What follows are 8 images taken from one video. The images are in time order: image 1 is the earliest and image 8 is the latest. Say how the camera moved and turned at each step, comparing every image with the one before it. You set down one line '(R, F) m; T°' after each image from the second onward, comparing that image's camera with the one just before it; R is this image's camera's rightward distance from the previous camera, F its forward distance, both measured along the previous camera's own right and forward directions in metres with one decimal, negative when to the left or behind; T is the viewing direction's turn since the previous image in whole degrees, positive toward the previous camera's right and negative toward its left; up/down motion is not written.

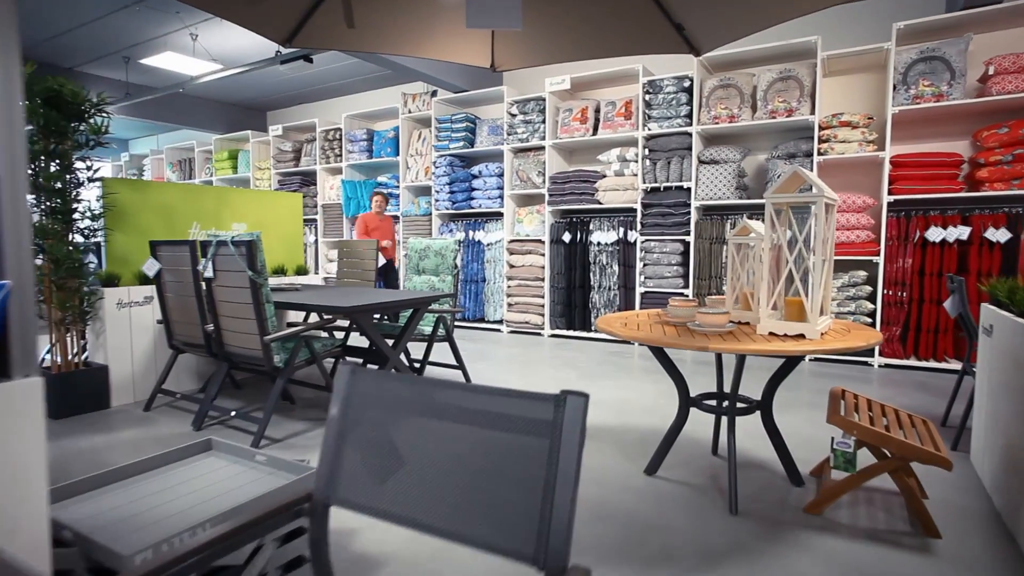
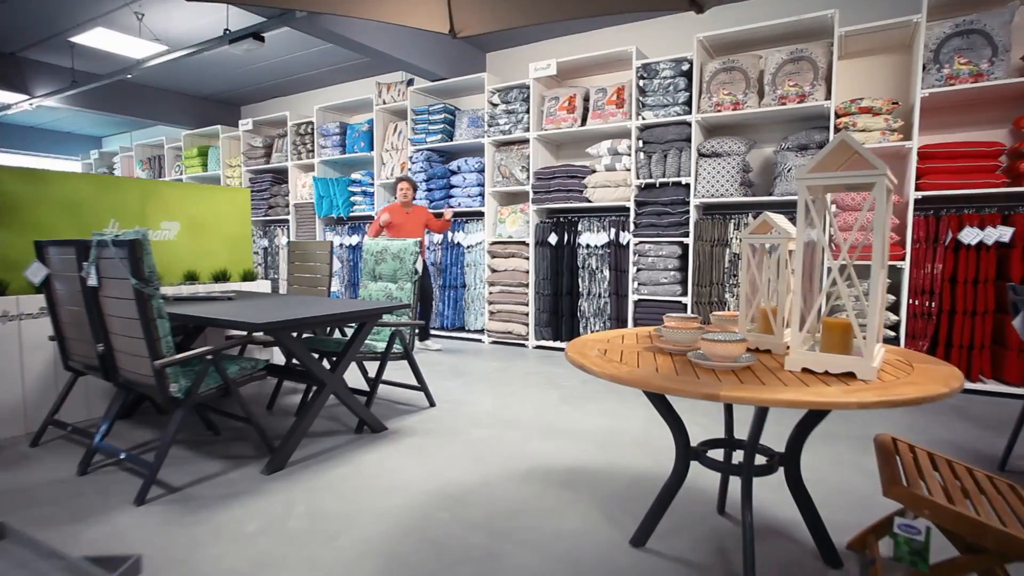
(+0.2, +0.6) m; 0°
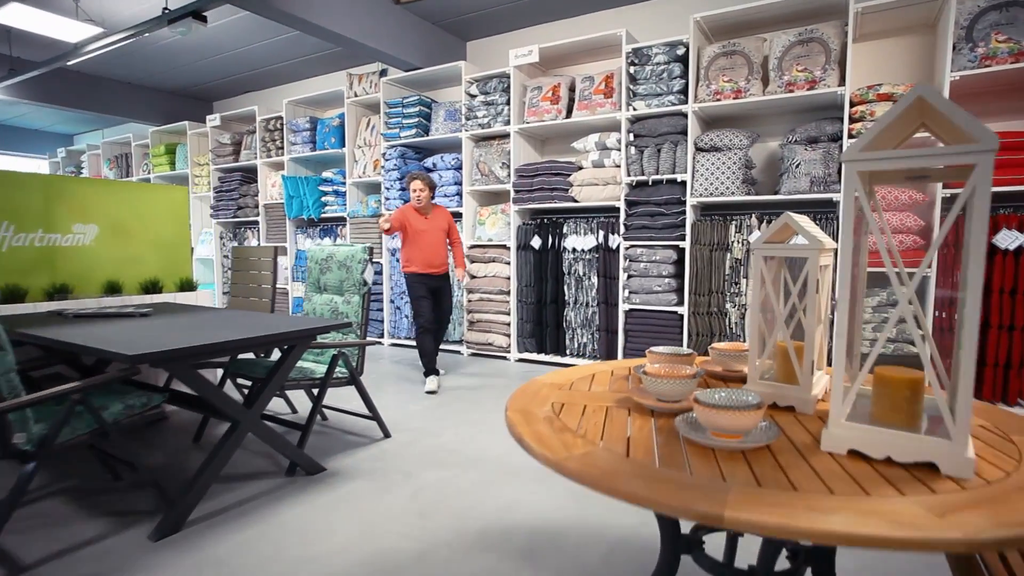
(+0.2, +0.5) m; 0°
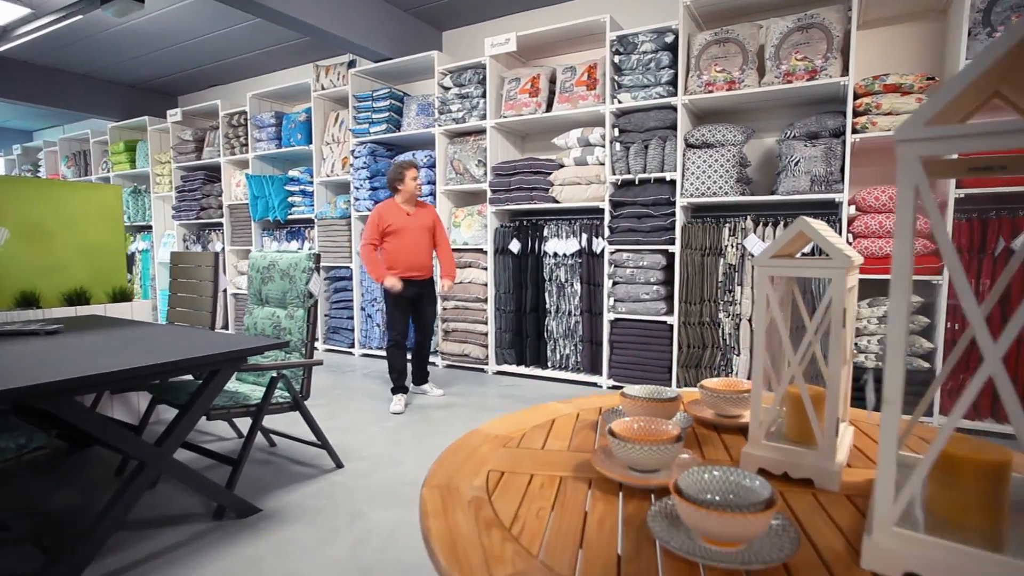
(+0.1, +0.4) m; +1°
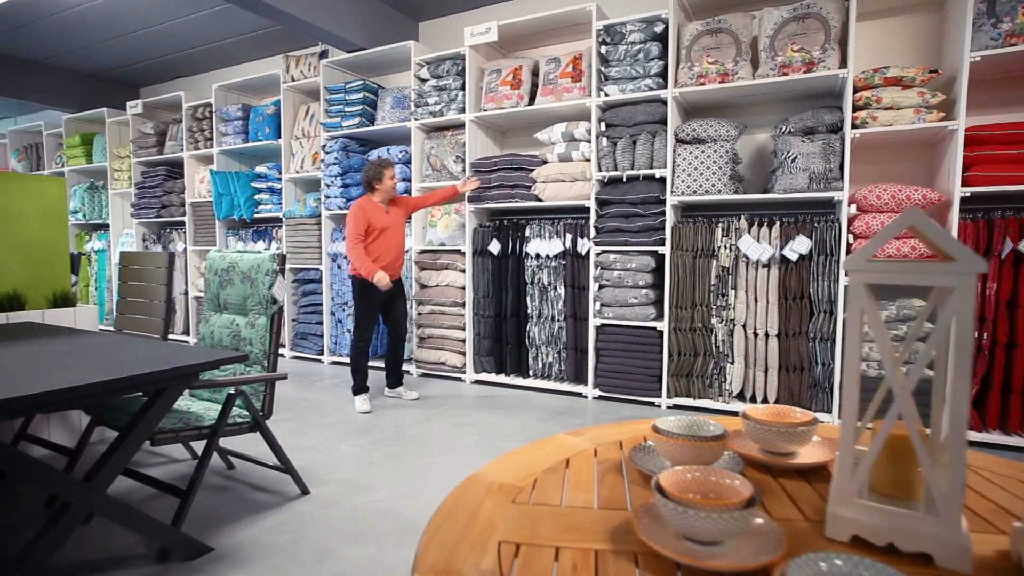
(0.0, +0.3) m; +2°
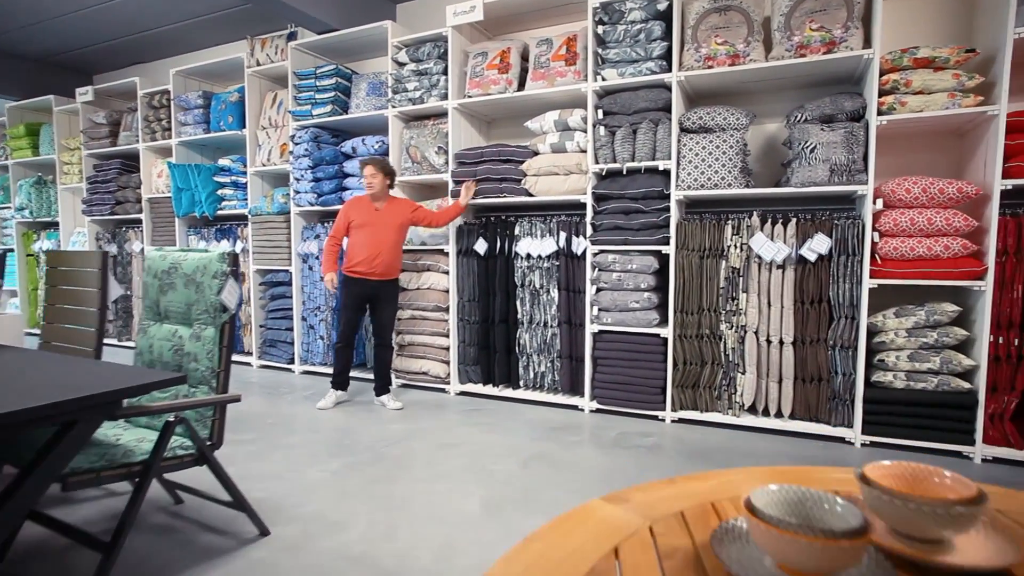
(-0.1, +0.4) m; +2°
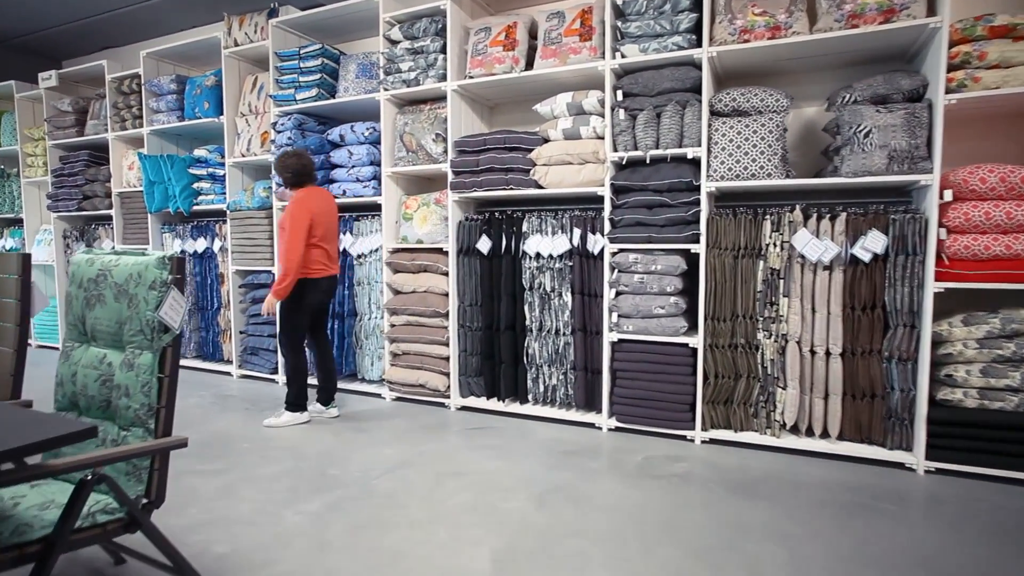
(-0.1, +0.4) m; +1°
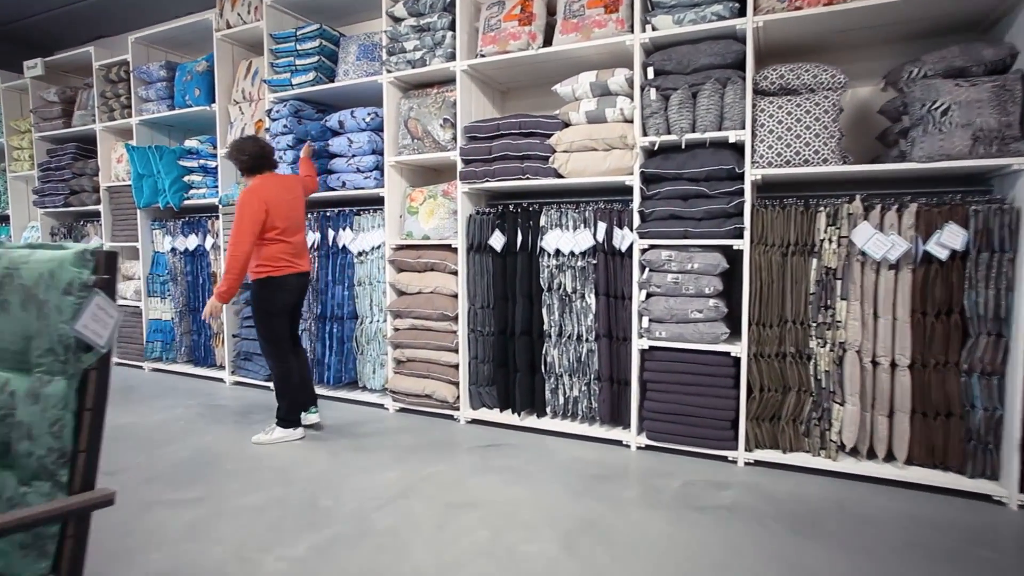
(-0.1, +0.3) m; -1°
